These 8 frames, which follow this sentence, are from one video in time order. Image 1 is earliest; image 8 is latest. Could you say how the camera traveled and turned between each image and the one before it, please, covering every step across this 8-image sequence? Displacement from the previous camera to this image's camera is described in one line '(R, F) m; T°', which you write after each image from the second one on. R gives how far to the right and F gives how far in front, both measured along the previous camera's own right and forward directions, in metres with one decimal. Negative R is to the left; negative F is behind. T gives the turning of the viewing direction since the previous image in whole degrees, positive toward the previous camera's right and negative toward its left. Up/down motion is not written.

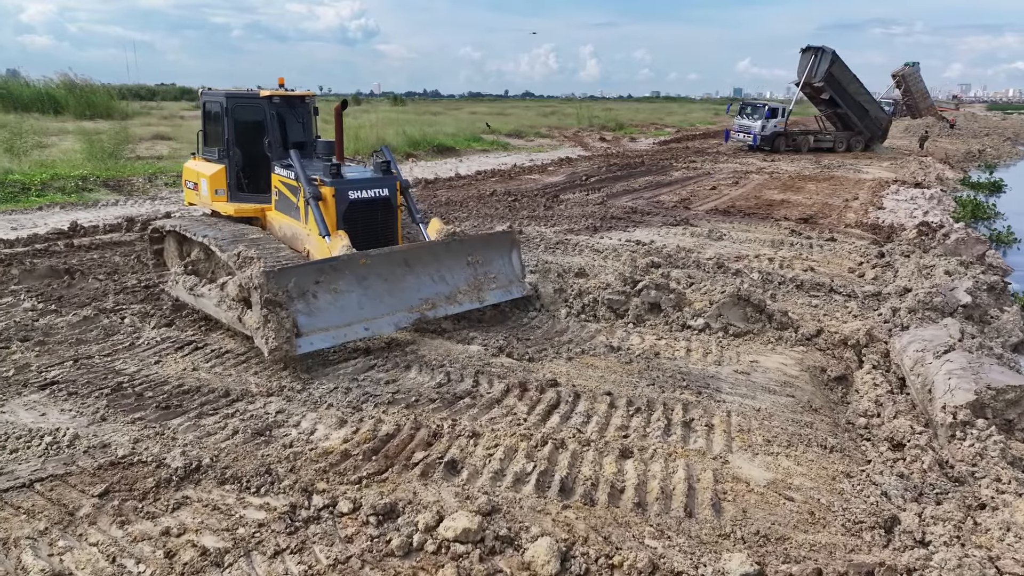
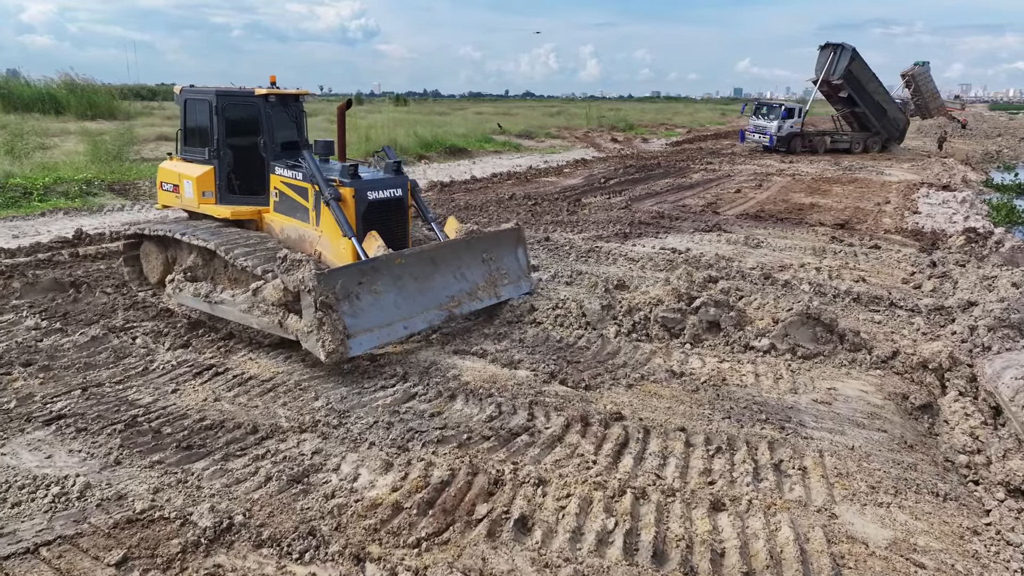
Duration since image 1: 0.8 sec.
(-0.4, +0.5) m; 0°
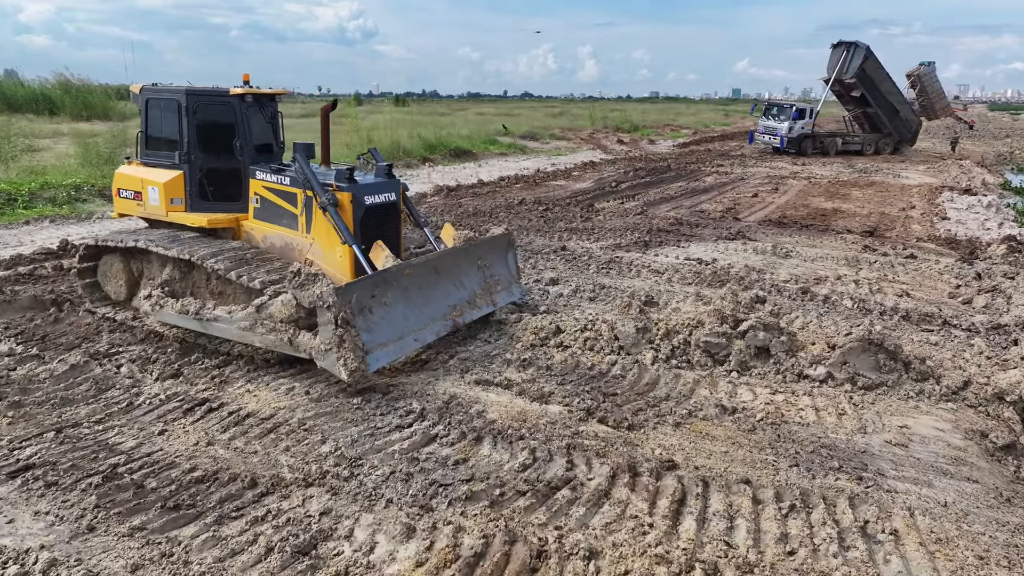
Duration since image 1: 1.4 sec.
(-0.2, +0.6) m; 0°
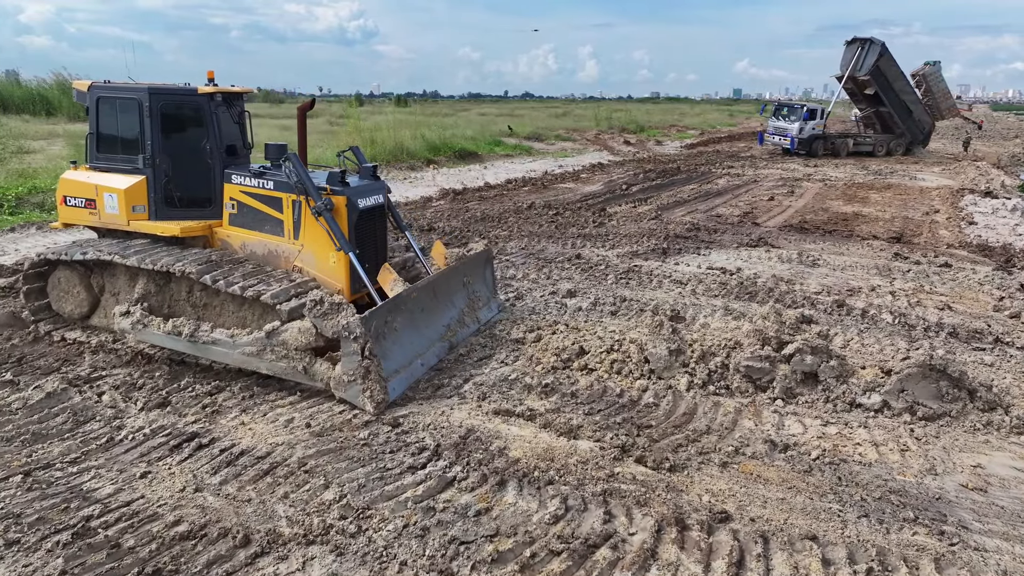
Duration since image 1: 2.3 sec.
(-0.1, +0.5) m; 0°
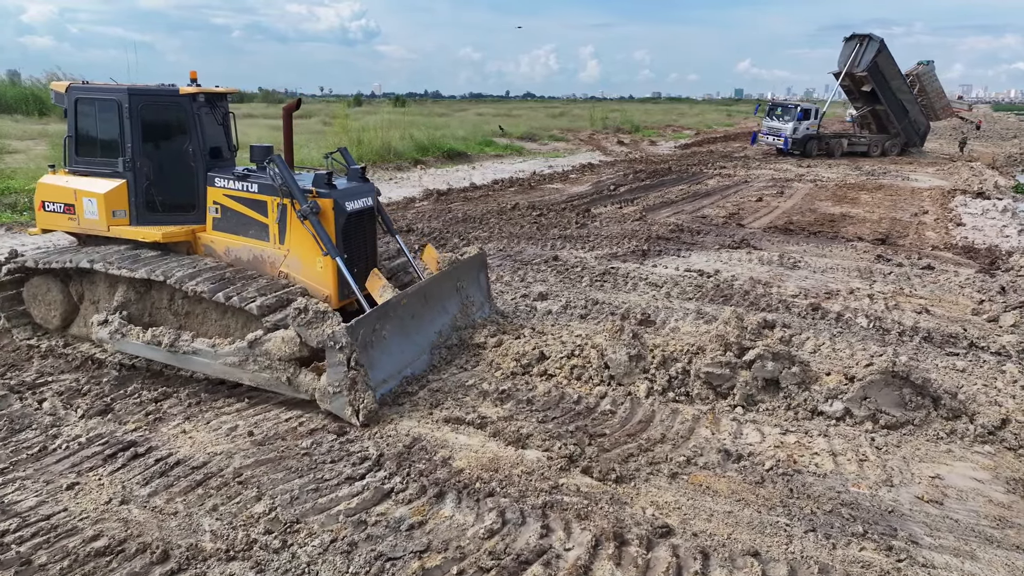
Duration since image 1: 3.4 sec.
(+0.3, +0.1) m; 0°
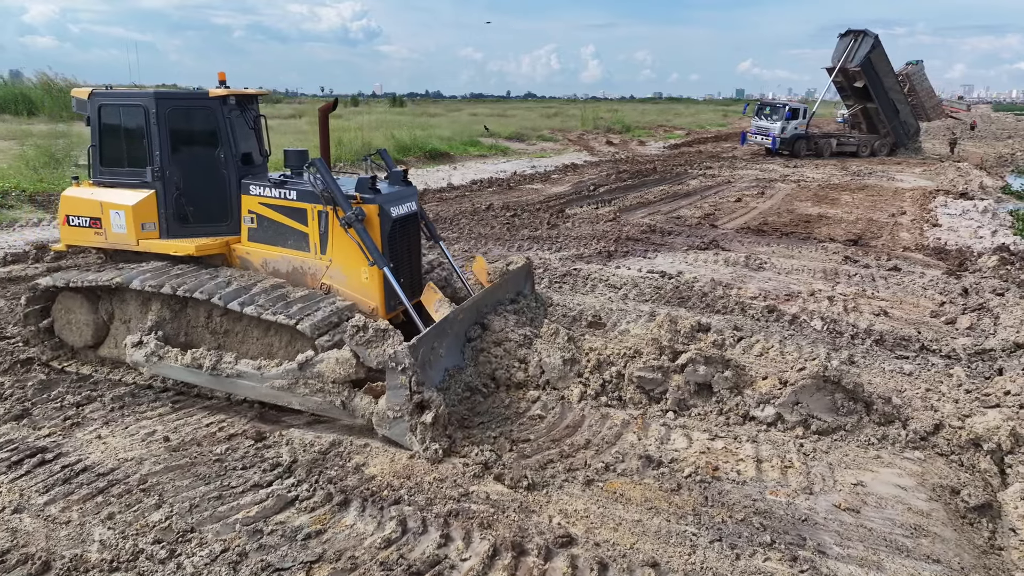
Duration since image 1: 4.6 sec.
(+0.5, +0.1) m; 0°
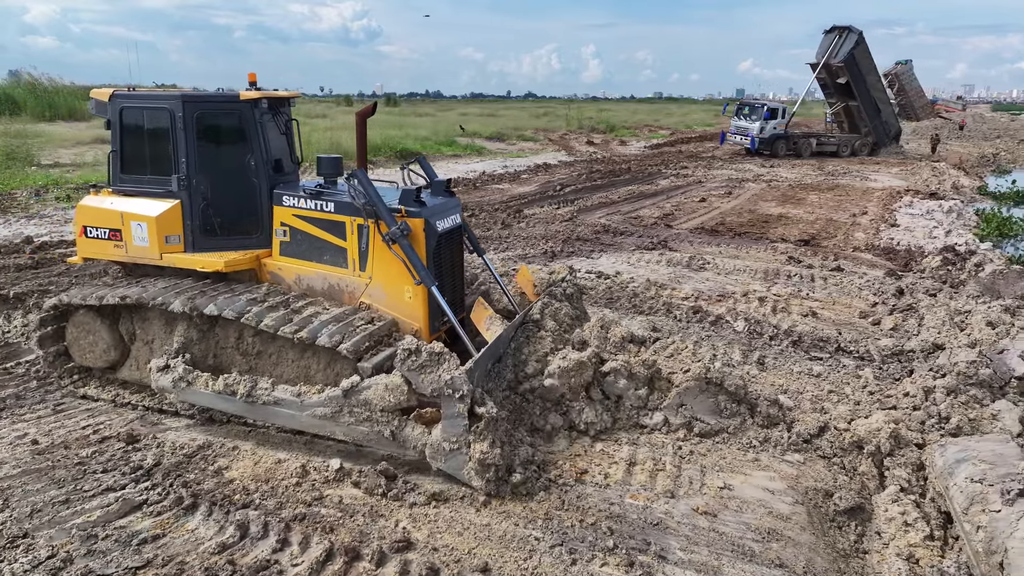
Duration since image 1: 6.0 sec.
(+0.8, +0.1) m; 0°
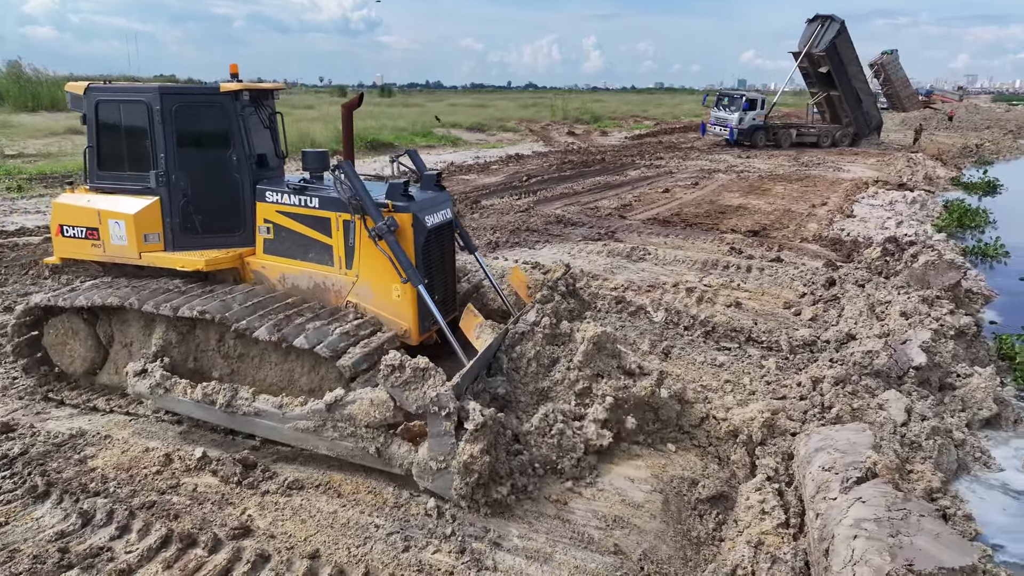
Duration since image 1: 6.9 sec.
(+0.8, 0.0) m; 0°
